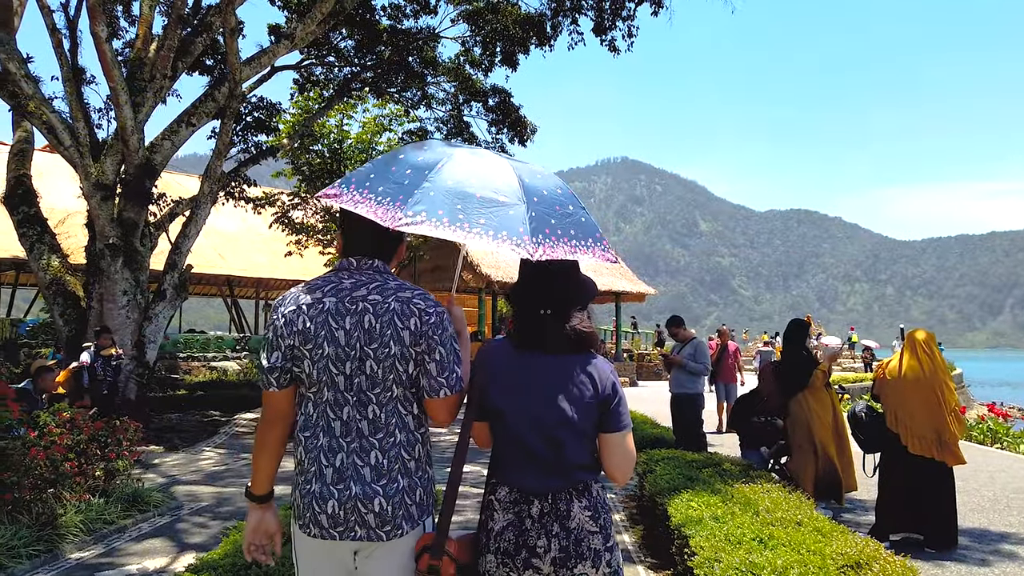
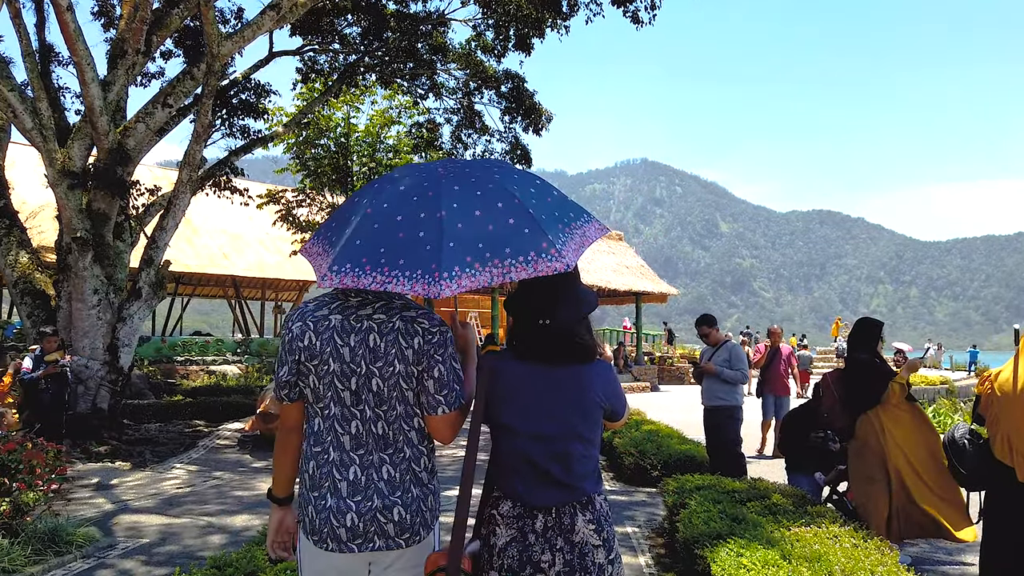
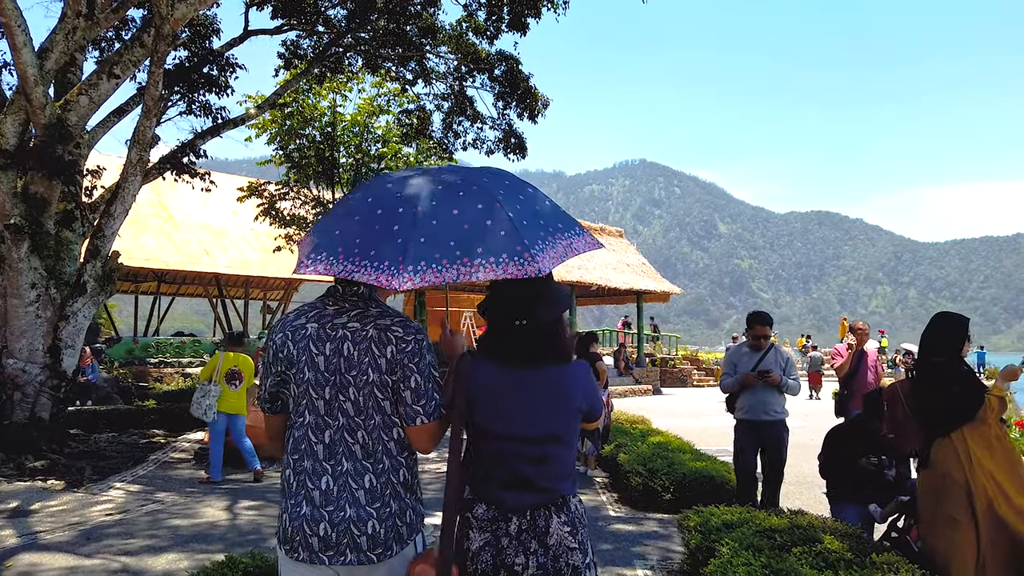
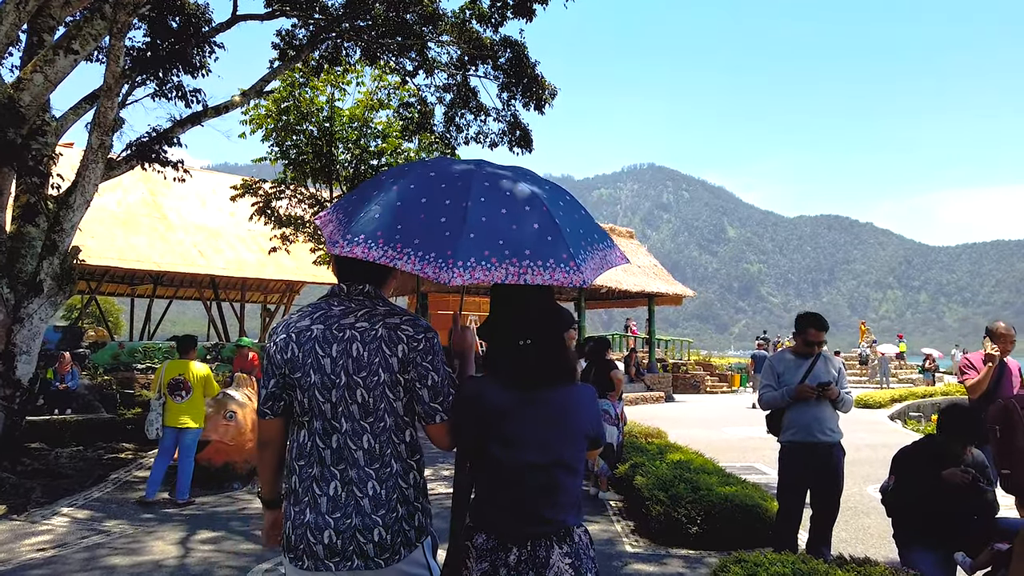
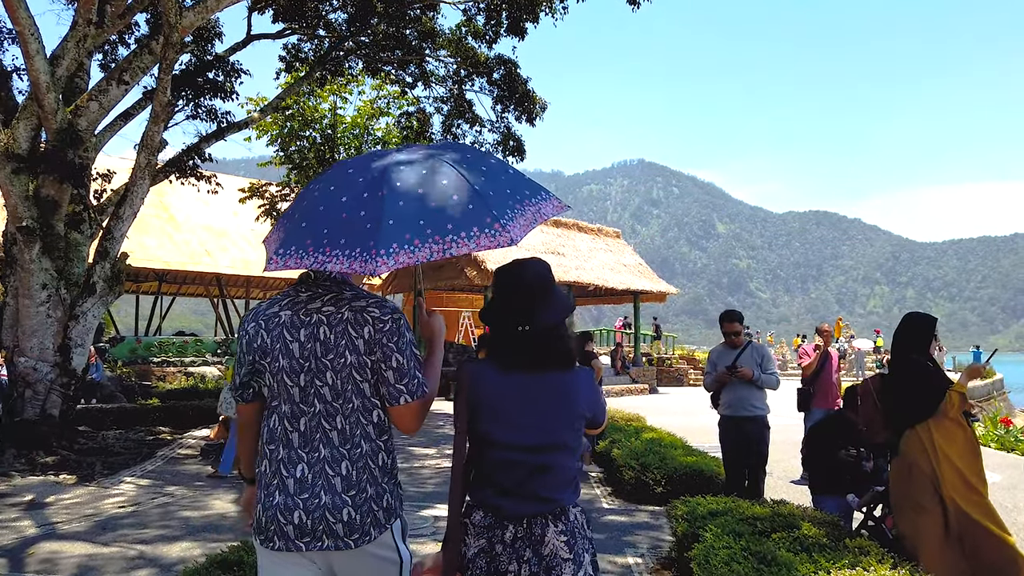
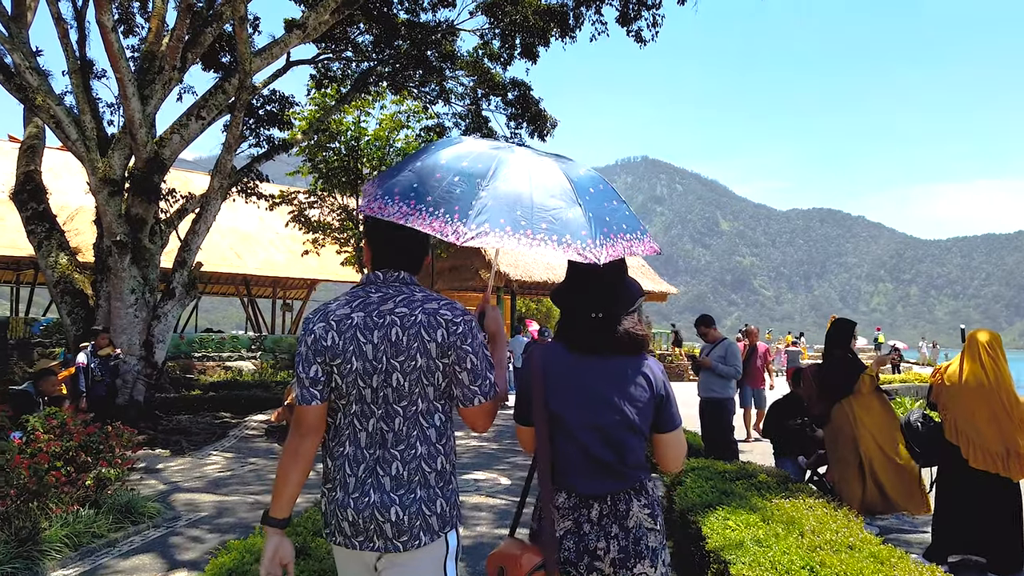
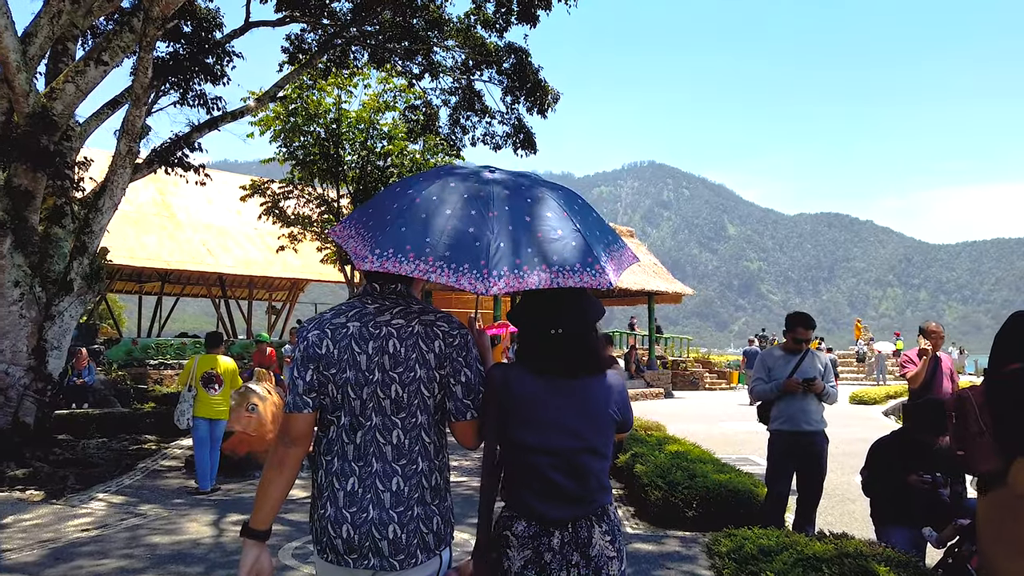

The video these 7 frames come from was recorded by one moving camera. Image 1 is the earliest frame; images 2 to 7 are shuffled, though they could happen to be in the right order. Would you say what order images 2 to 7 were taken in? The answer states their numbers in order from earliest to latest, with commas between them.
6, 2, 5, 3, 7, 4
